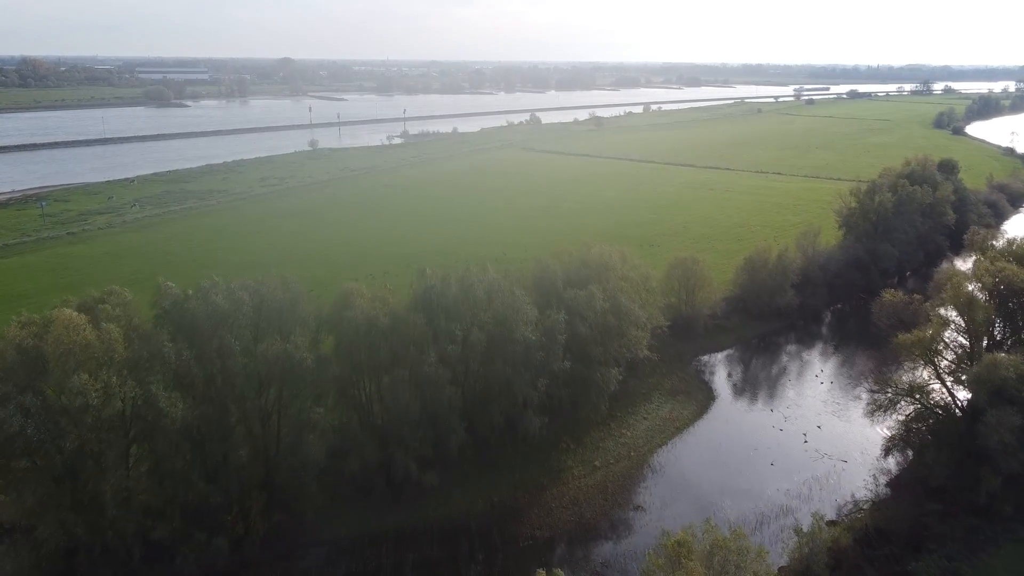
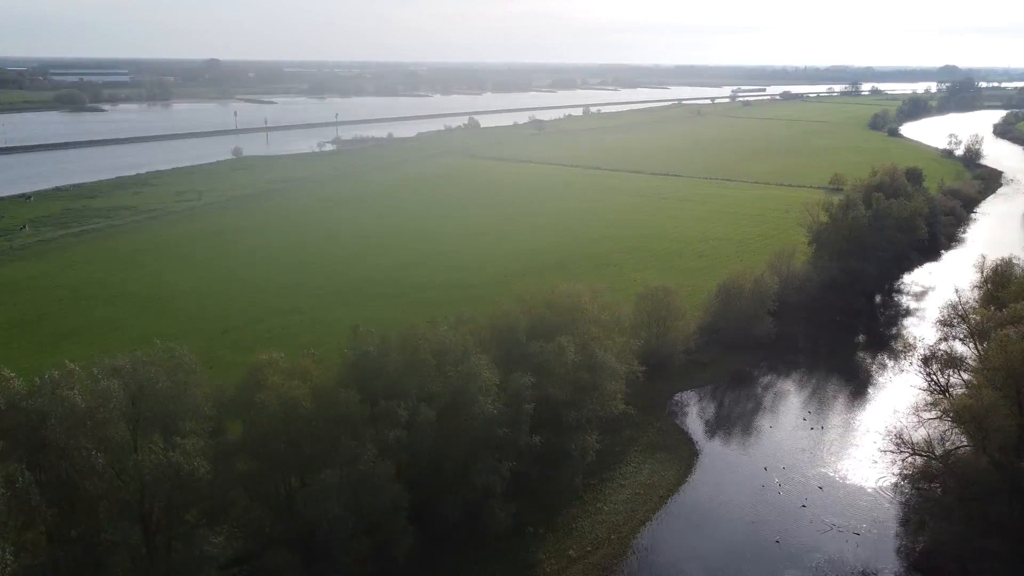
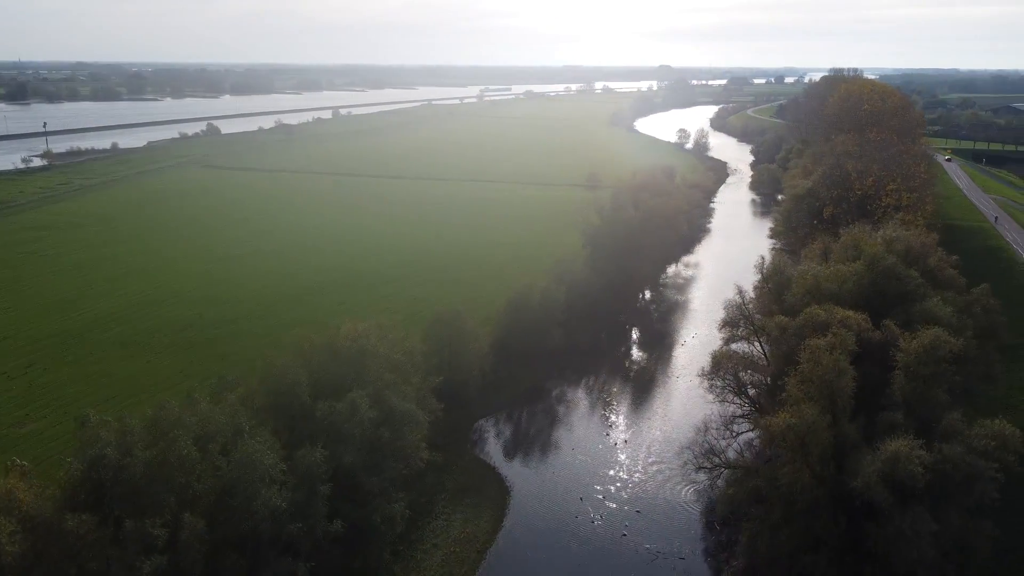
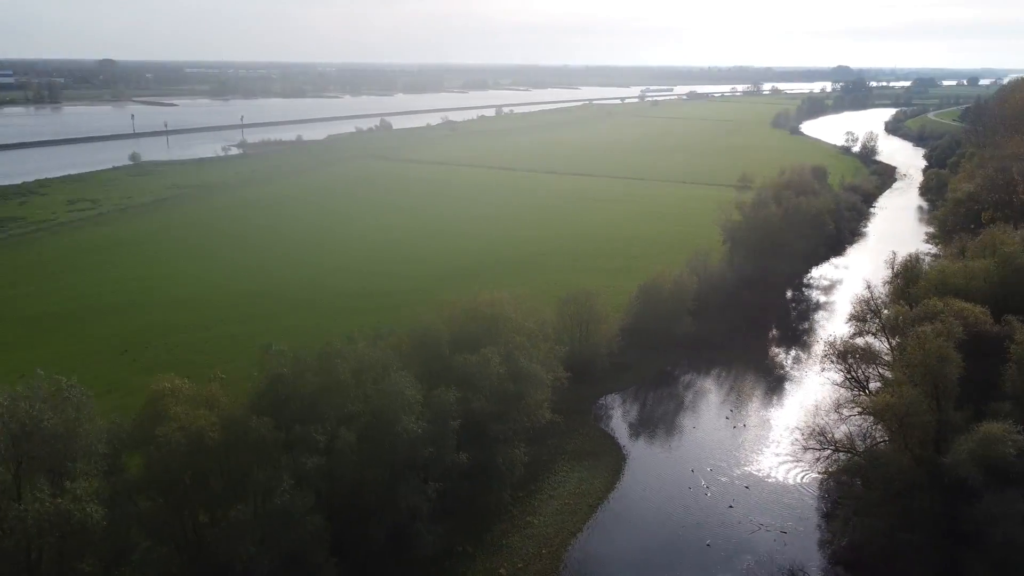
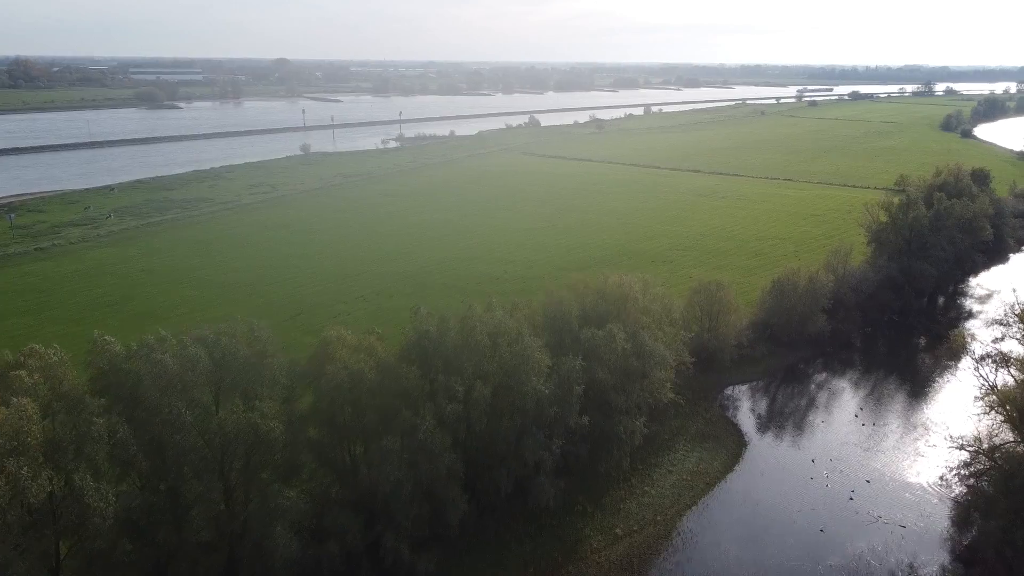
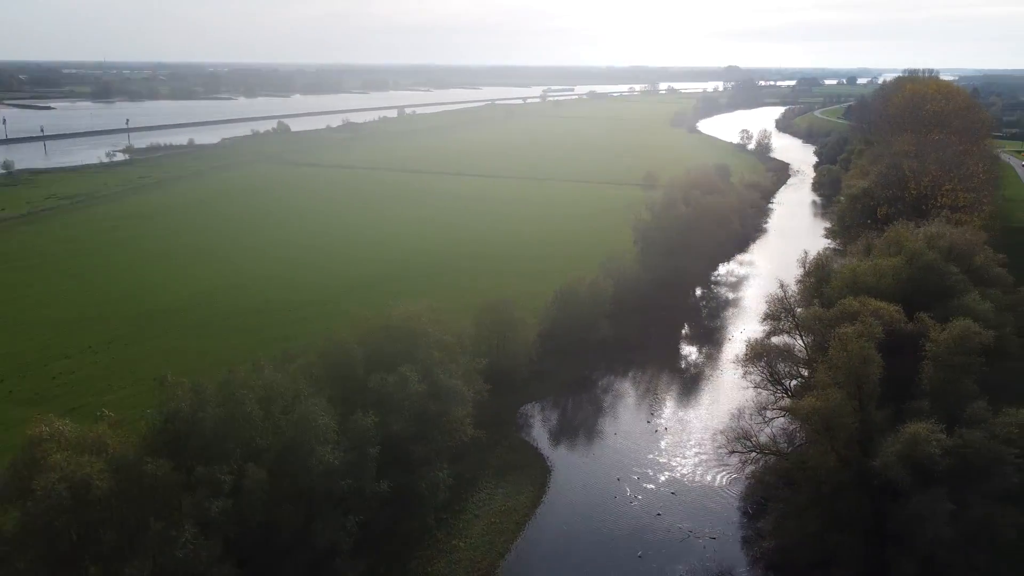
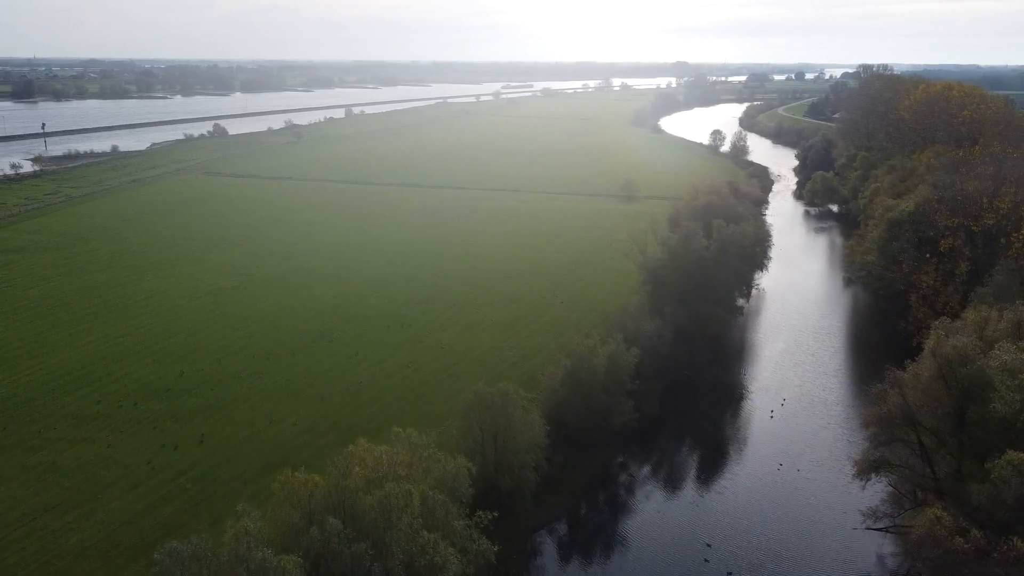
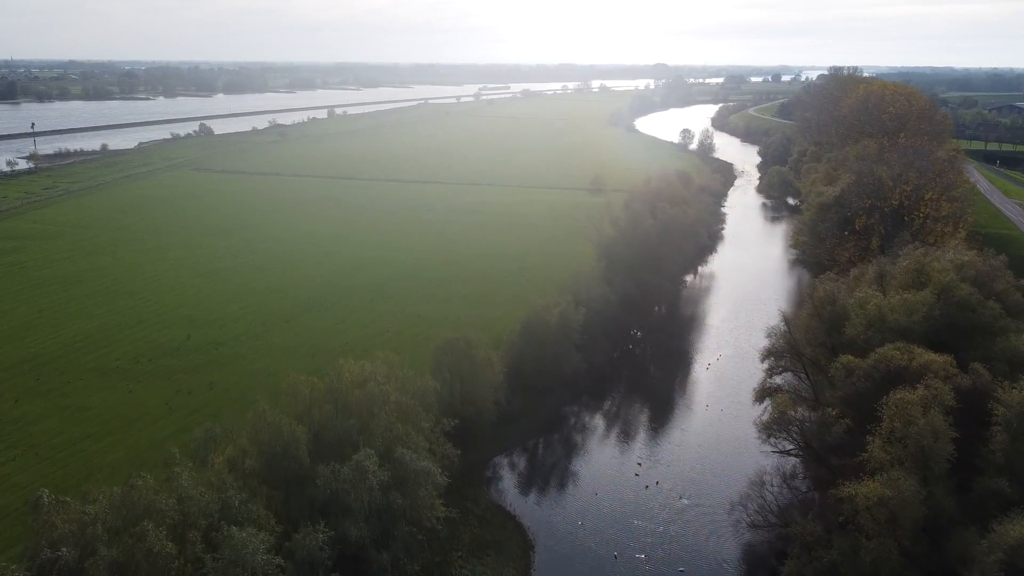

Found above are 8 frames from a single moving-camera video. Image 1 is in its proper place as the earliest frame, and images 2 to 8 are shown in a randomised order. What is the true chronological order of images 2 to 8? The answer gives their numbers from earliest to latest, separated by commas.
5, 2, 4, 6, 3, 8, 7
